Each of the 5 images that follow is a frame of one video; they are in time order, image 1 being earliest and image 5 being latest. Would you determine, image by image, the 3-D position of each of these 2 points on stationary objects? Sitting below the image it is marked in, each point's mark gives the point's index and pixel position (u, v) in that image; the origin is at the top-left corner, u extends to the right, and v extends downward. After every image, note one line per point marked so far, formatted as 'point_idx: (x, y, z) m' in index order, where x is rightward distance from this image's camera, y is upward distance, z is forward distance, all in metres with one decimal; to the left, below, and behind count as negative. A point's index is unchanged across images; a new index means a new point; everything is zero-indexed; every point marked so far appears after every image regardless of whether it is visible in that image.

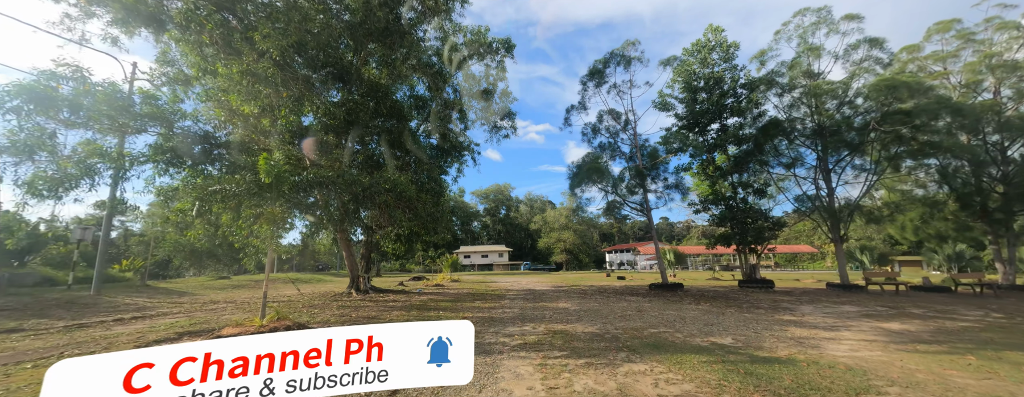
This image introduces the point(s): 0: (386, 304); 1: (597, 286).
0: (-3.3, -2.7, +9.6) m
1: (+3.6, -3.7, +15.9) m
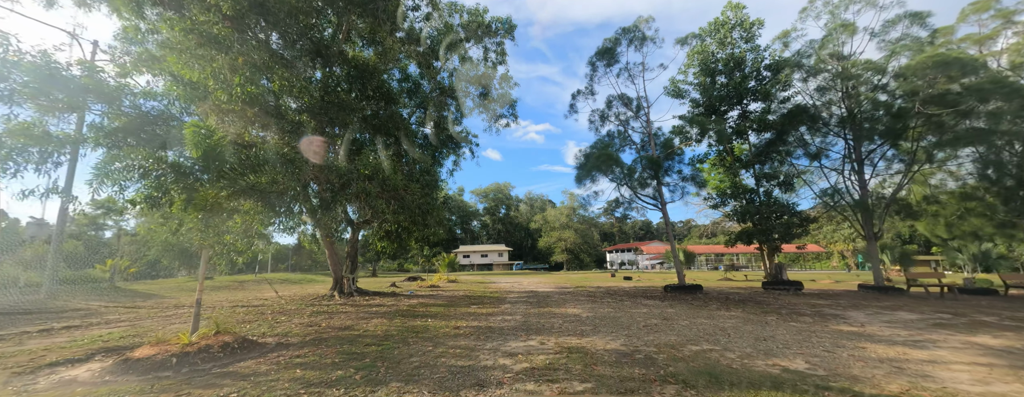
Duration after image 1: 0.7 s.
0: (-3.2, -2.5, +8.4) m
1: (+3.7, -3.5, +14.6) m
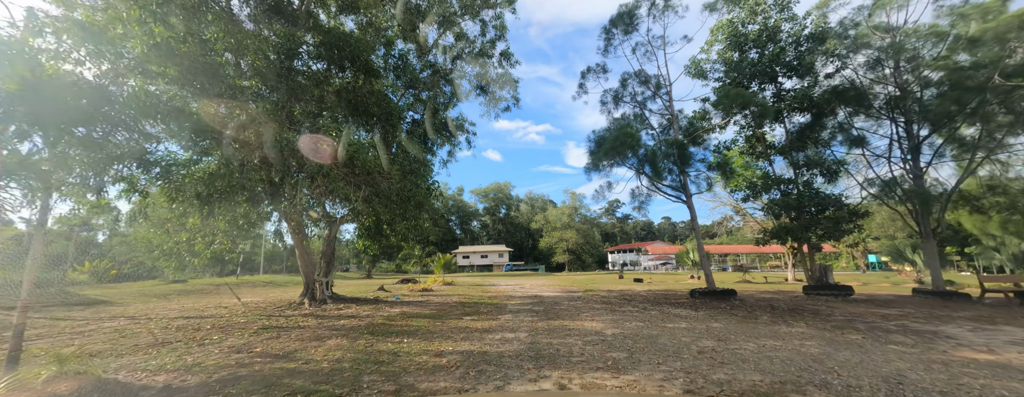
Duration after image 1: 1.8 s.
0: (-3.2, -2.2, +6.7) m
1: (+3.7, -3.3, +12.9) m
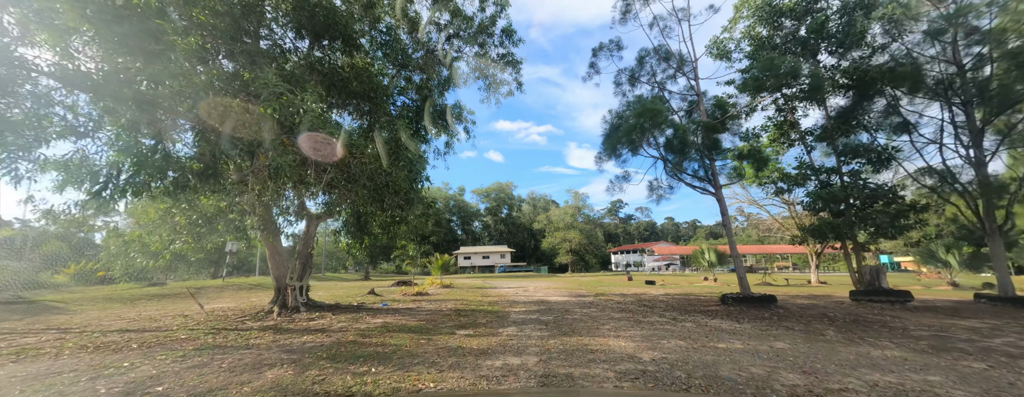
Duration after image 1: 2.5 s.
0: (-3.1, -2.0, +5.4) m
1: (+3.8, -3.1, +11.6) m
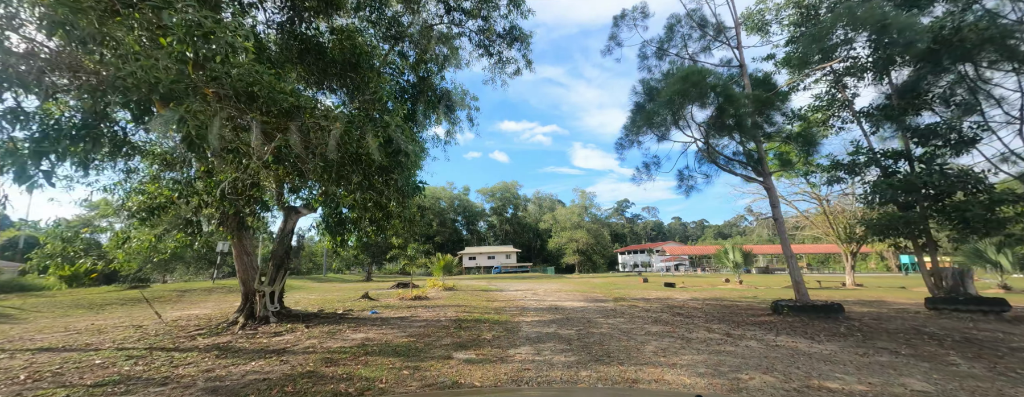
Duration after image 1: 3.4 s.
0: (-3.0, -1.8, +4.0) m
1: (+4.0, -2.8, +10.1) m
